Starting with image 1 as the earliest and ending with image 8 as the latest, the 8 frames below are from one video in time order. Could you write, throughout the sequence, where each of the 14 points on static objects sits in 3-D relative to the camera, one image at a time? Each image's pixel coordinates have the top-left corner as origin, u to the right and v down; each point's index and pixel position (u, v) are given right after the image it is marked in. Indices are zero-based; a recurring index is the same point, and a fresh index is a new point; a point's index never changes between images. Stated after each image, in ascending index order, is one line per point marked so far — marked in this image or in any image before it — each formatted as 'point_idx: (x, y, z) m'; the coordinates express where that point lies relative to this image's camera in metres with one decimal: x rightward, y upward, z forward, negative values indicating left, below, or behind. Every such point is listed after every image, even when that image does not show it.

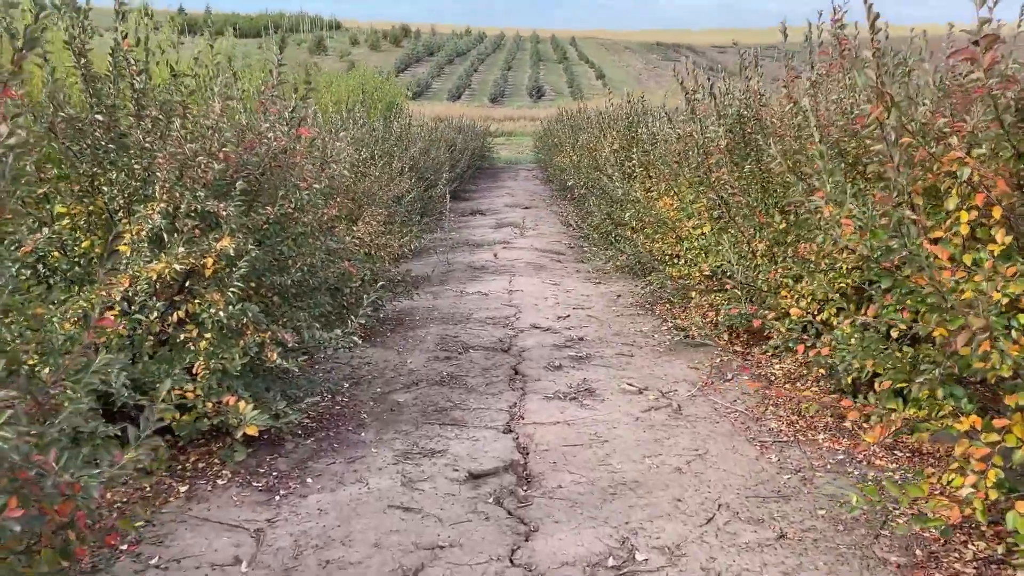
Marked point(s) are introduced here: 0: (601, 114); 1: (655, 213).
0: (+1.4, +2.7, +12.8) m
1: (+1.1, +0.6, +6.4) m
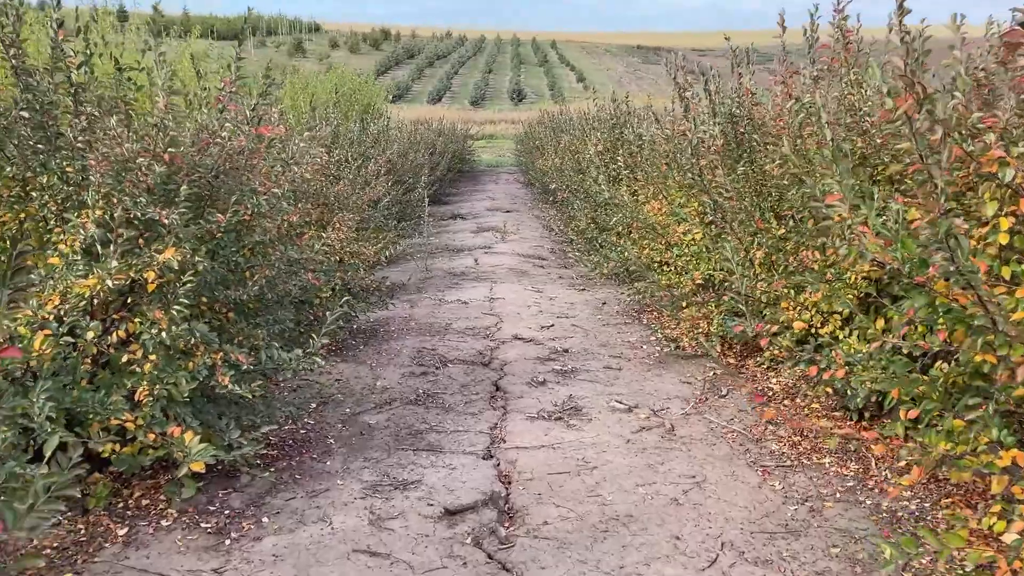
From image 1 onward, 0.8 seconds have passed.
0: (+1.1, +2.6, +12.5) m
1: (+1.0, +0.5, +6.1) m
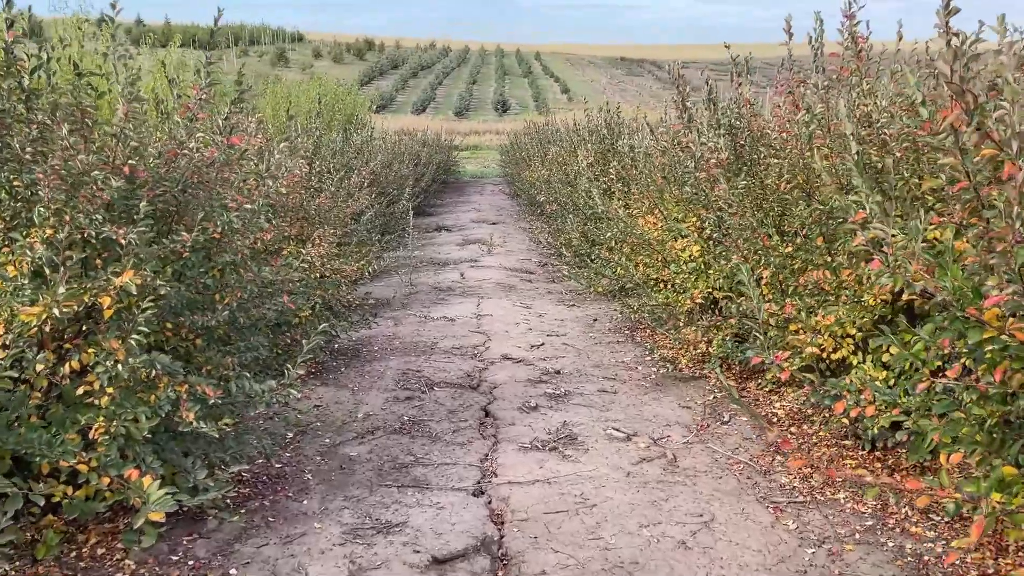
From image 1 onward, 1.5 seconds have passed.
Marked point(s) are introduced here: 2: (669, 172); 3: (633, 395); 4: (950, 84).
0: (+0.9, +2.4, +12.3) m
1: (+0.9, +0.4, +5.9) m
2: (+1.1, +0.8, +5.7) m
3: (+0.7, -0.7, +5.1) m
4: (+1.1, +0.5, +2.1) m
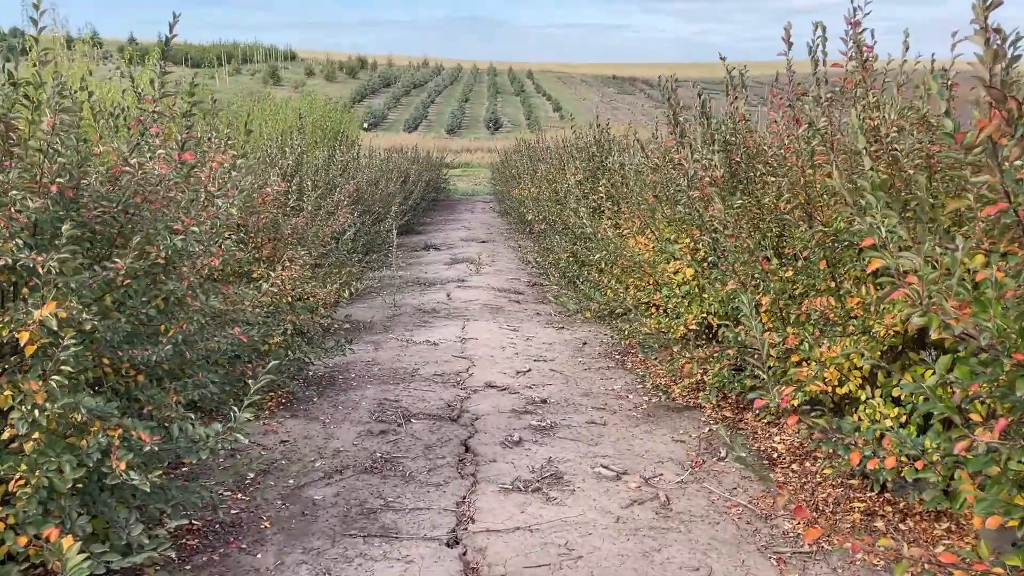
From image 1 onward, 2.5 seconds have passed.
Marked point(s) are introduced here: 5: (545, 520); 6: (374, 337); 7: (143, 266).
0: (+0.7, +2.1, +12.1) m
1: (+0.8, +0.2, +5.6) m
2: (+1.0, +0.6, +5.5) m
3: (+0.6, -0.8, +4.8) m
4: (+1.0, +0.4, +1.8) m
5: (+0.1, -1.0, +3.4) m
6: (-1.2, -0.4, +7.1) m
7: (-1.2, +0.1, +2.8) m
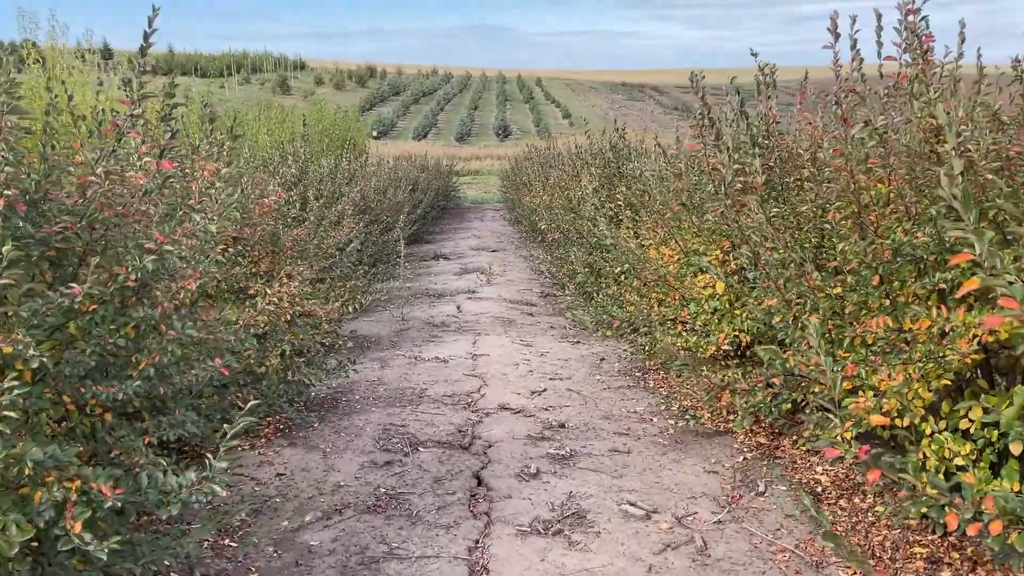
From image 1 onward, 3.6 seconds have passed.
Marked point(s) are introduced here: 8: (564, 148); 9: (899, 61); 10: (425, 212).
0: (+0.9, +1.9, +11.7) m
1: (+0.9, +0.1, +5.2) m
2: (+1.1, +0.6, +5.1) m
3: (+0.7, -0.9, +4.4) m
4: (+1.0, +0.4, +1.4) m
5: (+0.2, -1.0, +3.0) m
6: (-1.1, -0.5, +6.7) m
7: (-1.2, 0.0, +2.4) m
8: (+0.9, +2.4, +14.3) m
9: (+1.6, +0.9, +3.4) m
10: (-1.8, +1.5, +16.7) m
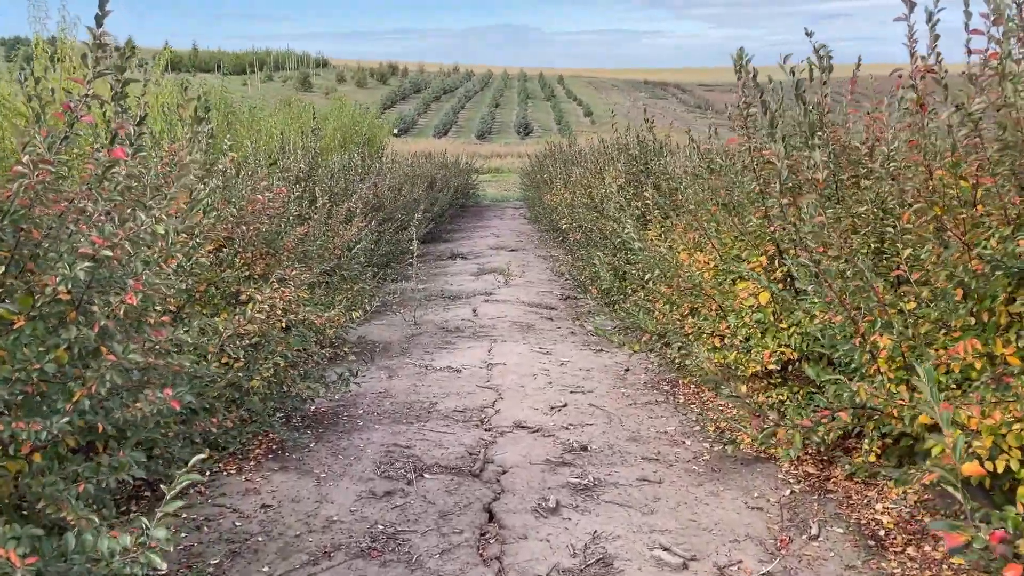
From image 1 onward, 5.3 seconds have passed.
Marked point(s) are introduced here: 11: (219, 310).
0: (+1.2, +1.9, +11.2) m
1: (+1.0, +0.1, +4.7) m
2: (+1.2, +0.5, +4.6) m
3: (+0.8, -0.9, +3.9) m
4: (+1.1, +0.3, +0.9) m
5: (+0.2, -1.1, +2.5) m
6: (-0.9, -0.6, +6.3) m
7: (-1.1, 0.0, +2.0) m
8: (+1.2, +2.4, +13.8) m
9: (+1.6, +0.9, +2.9) m
10: (-1.4, +1.5, +16.3) m
11: (-1.5, -0.1, +4.3) m
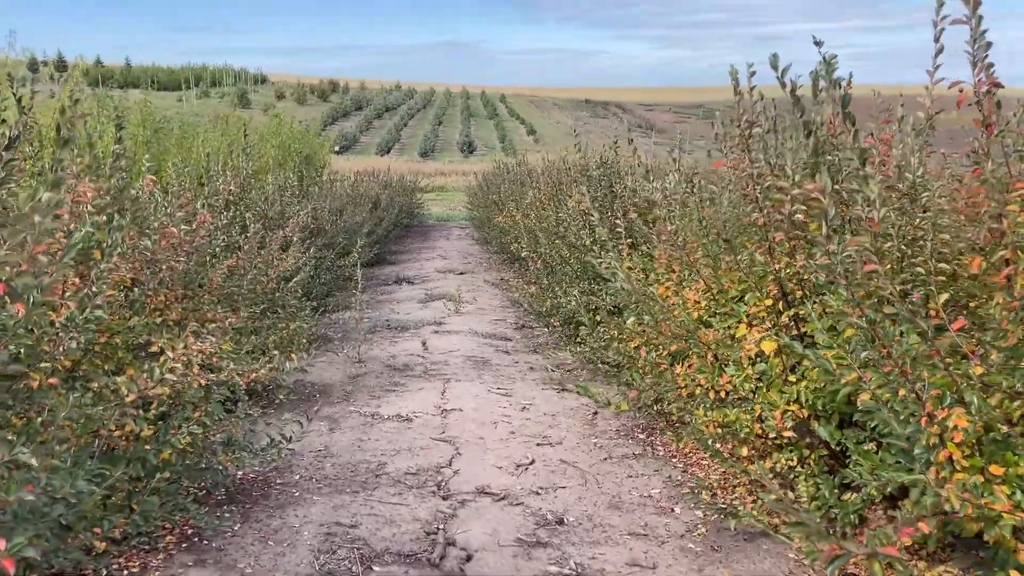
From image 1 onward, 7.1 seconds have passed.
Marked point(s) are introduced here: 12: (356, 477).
0: (+0.5, +1.6, +10.7) m
1: (+0.8, -0.1, +4.2) m
2: (+1.0, +0.3, +4.1) m
3: (+0.7, -1.1, +3.3) m
4: (+1.1, +0.2, +0.4) m
5: (+0.2, -1.3, +1.9) m
6: (-1.2, -0.8, +5.6) m
7: (-1.1, -0.2, +1.3) m
8: (+0.4, +2.0, +13.3) m
9: (+1.6, +0.7, +2.4) m
10: (-2.4, +1.1, +15.6) m
11: (-1.7, -0.3, +3.6) m
12: (-0.8, -1.0, +4.3) m
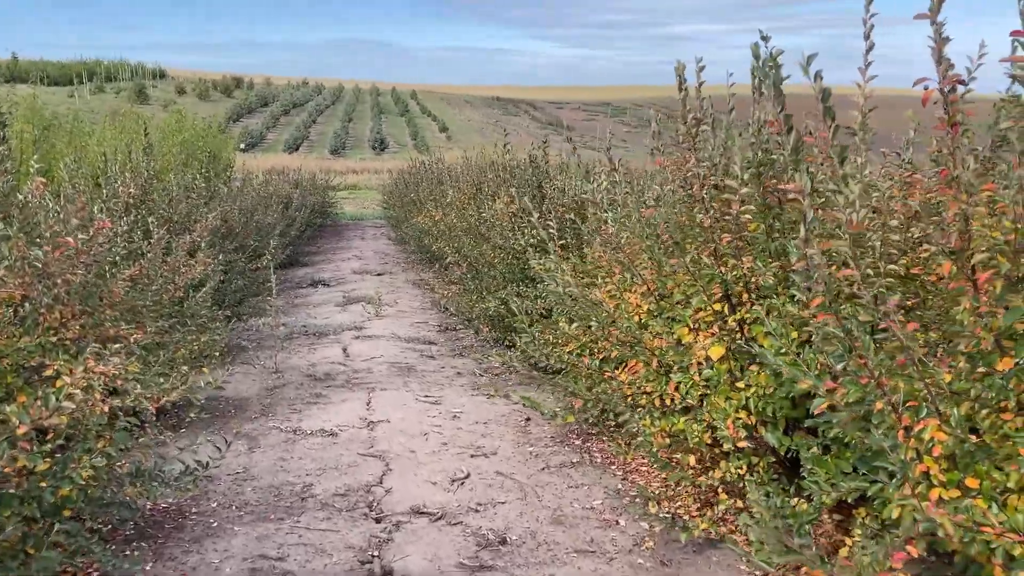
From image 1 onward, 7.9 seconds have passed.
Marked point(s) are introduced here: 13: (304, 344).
0: (-0.5, +1.6, +10.5) m
1: (+0.5, -0.1, +4.0) m
2: (+0.7, +0.3, +3.9) m
3: (+0.5, -1.2, +3.2) m
4: (+1.2, +0.2, +0.3) m
5: (+0.2, -1.3, +1.7) m
6: (-1.7, -0.9, +5.2) m
7: (-1.2, -0.3, +0.9) m
8: (-0.9, +2.0, +13.1) m
9: (+1.4, +0.7, +2.3) m
10: (-3.9, +1.0, +15.1) m
11: (-1.9, -0.4, +3.2) m
12: (-1.1, -1.0, +4.0) m
13: (-1.9, -0.5, +7.7) m
